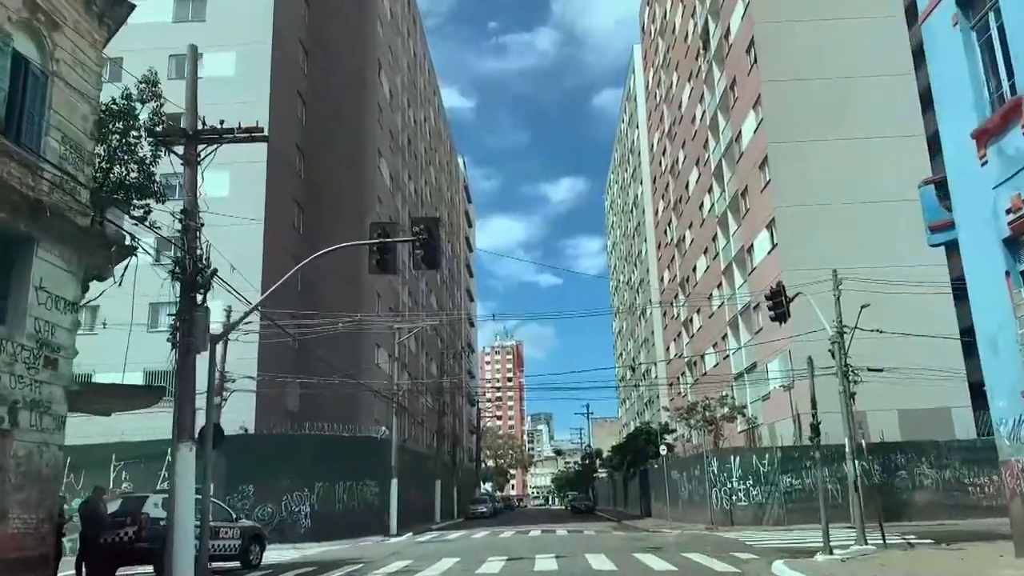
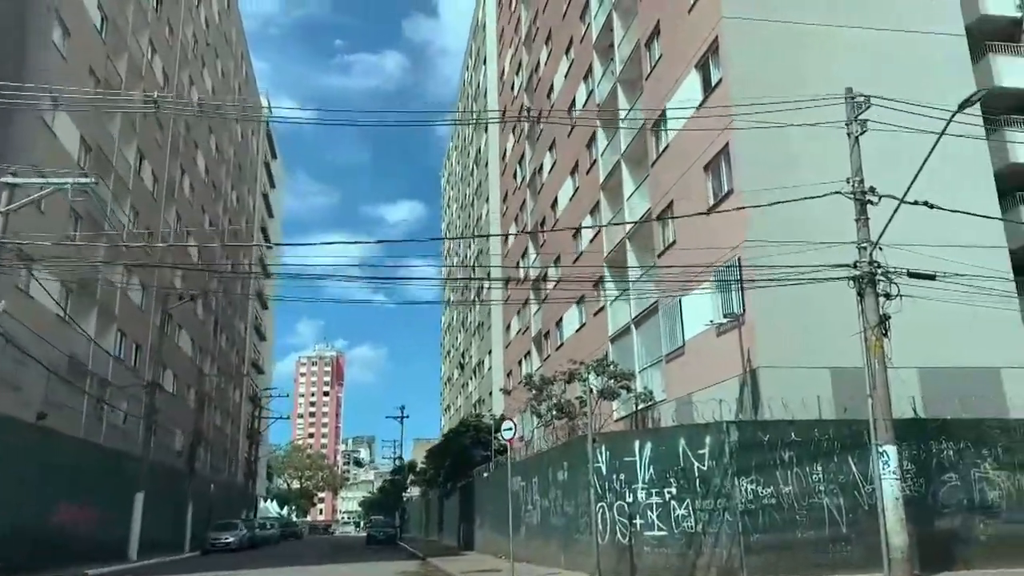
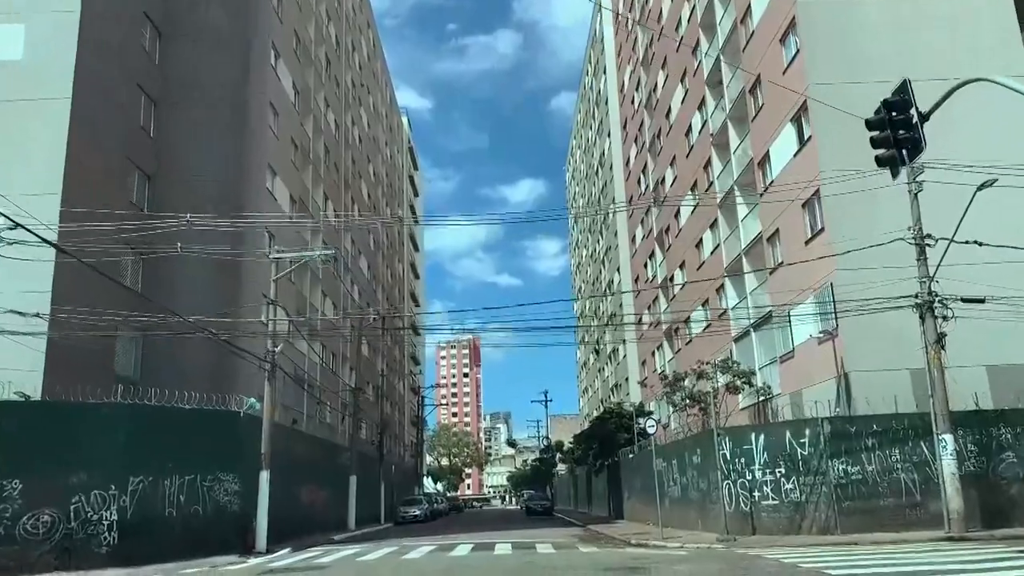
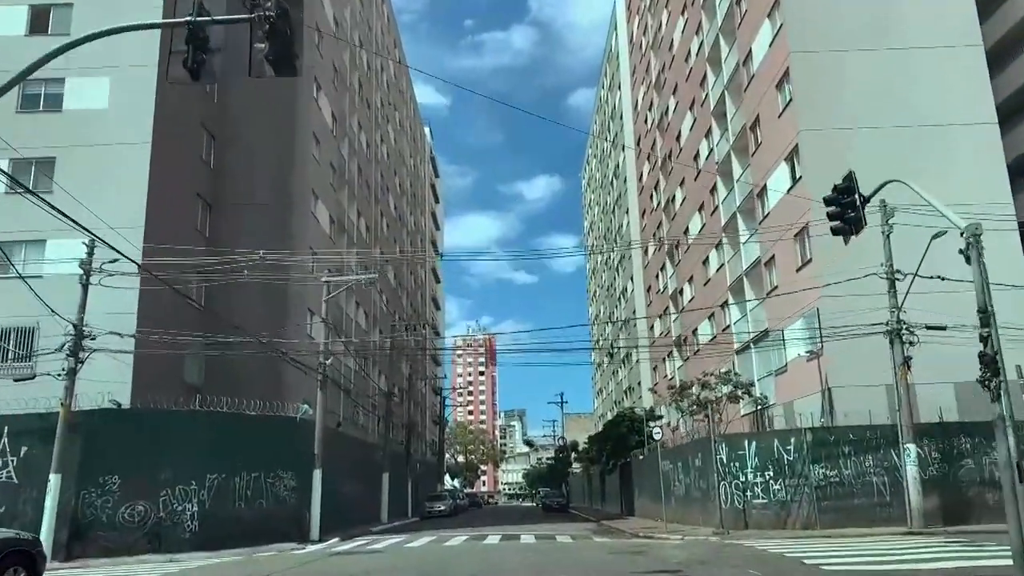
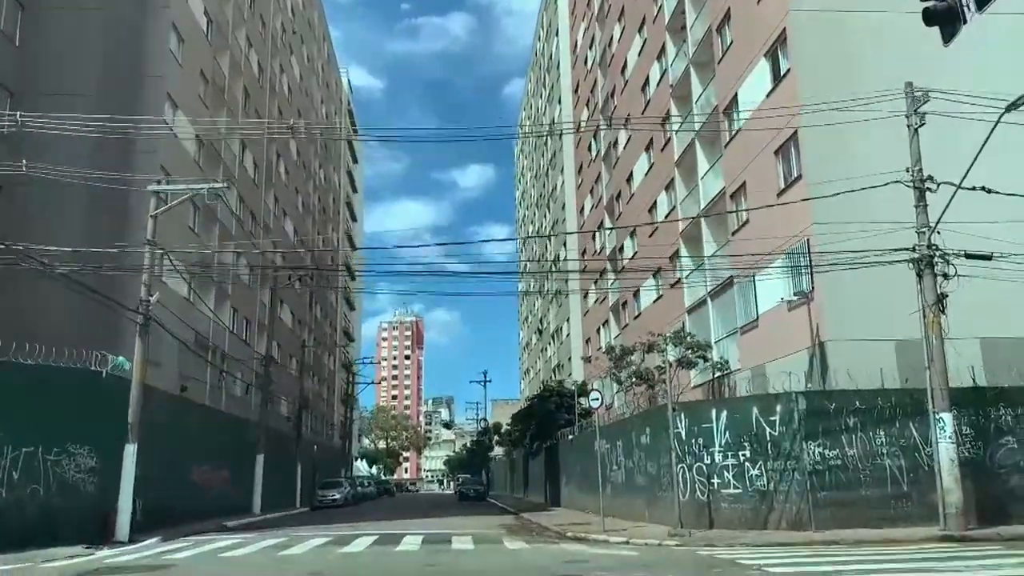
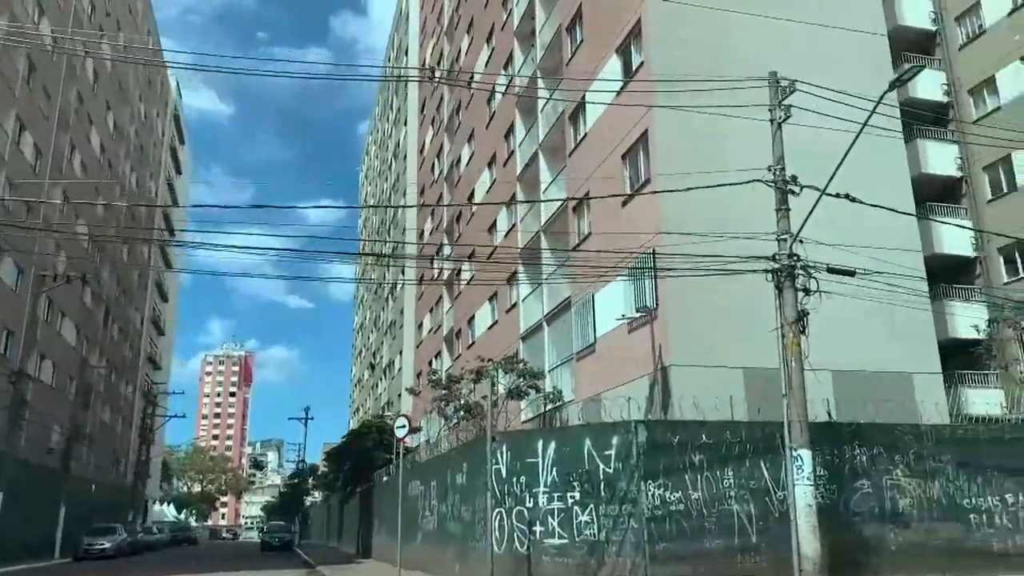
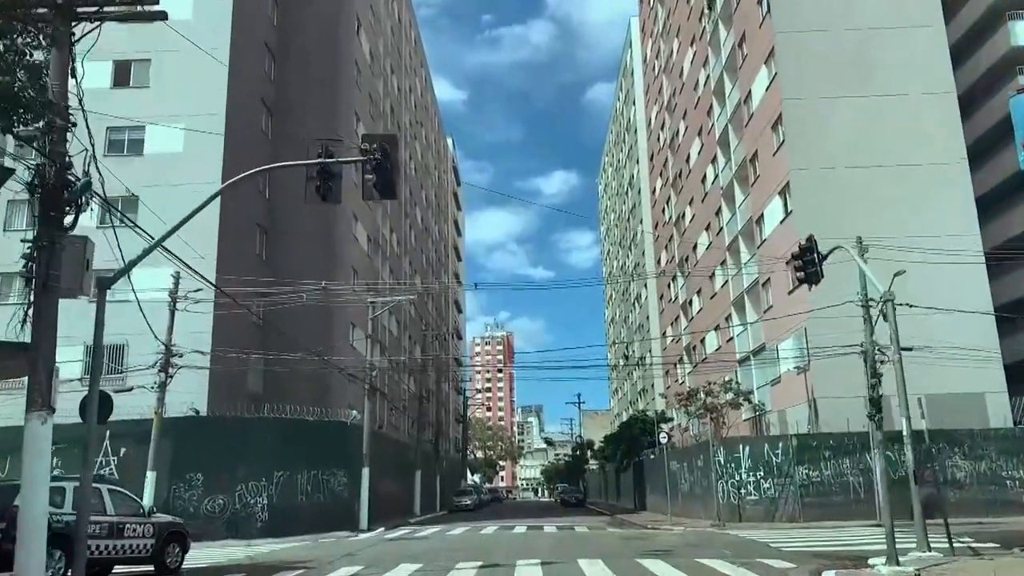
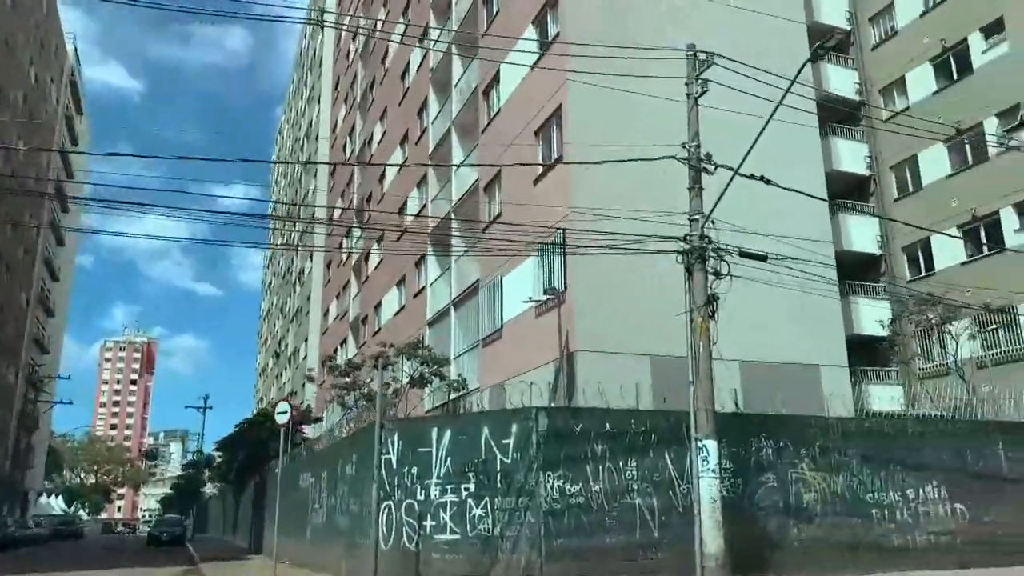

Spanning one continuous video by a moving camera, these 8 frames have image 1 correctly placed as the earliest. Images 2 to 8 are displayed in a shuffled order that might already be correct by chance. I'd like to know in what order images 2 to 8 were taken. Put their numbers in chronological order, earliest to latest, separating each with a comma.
7, 4, 3, 5, 2, 6, 8
